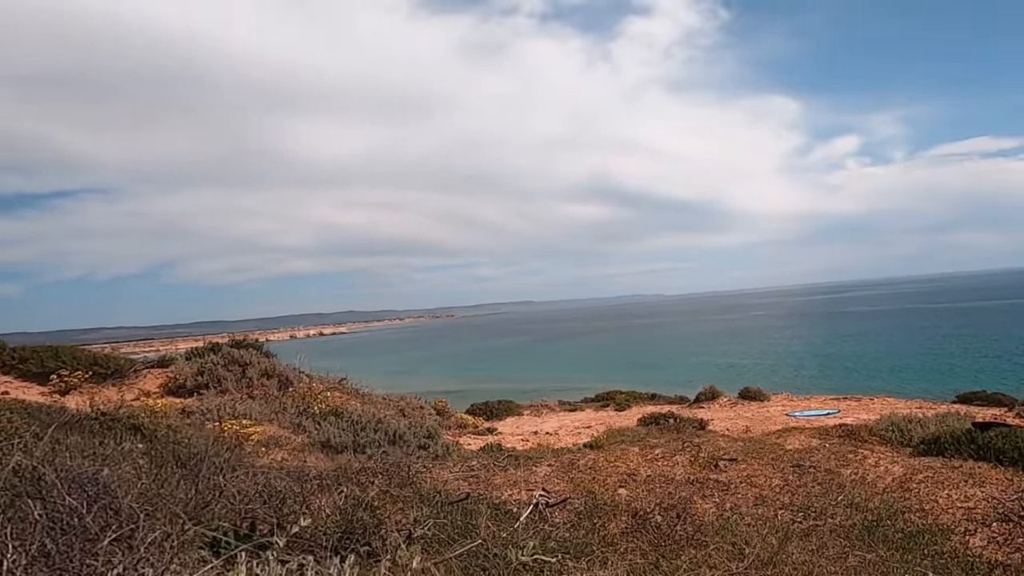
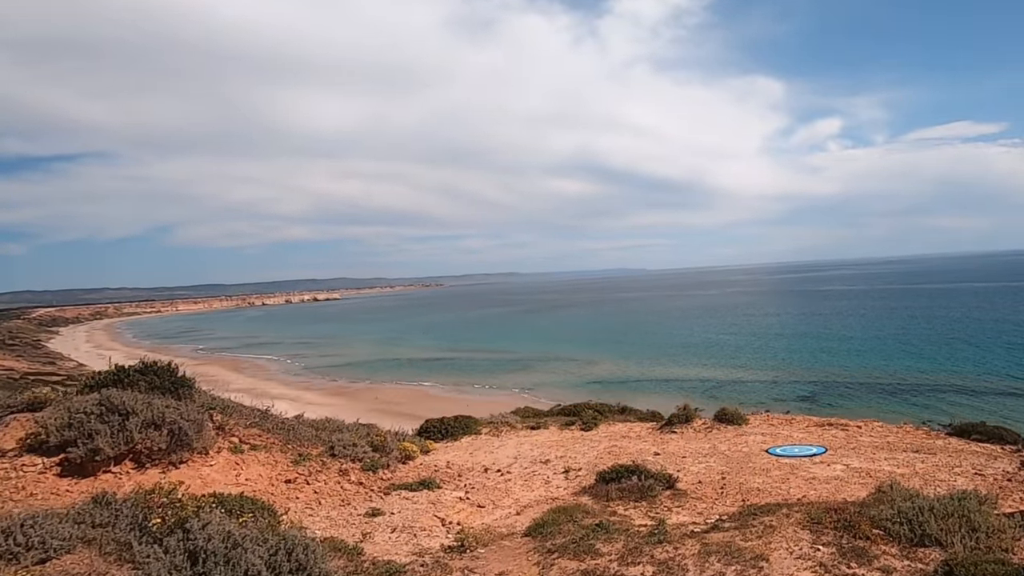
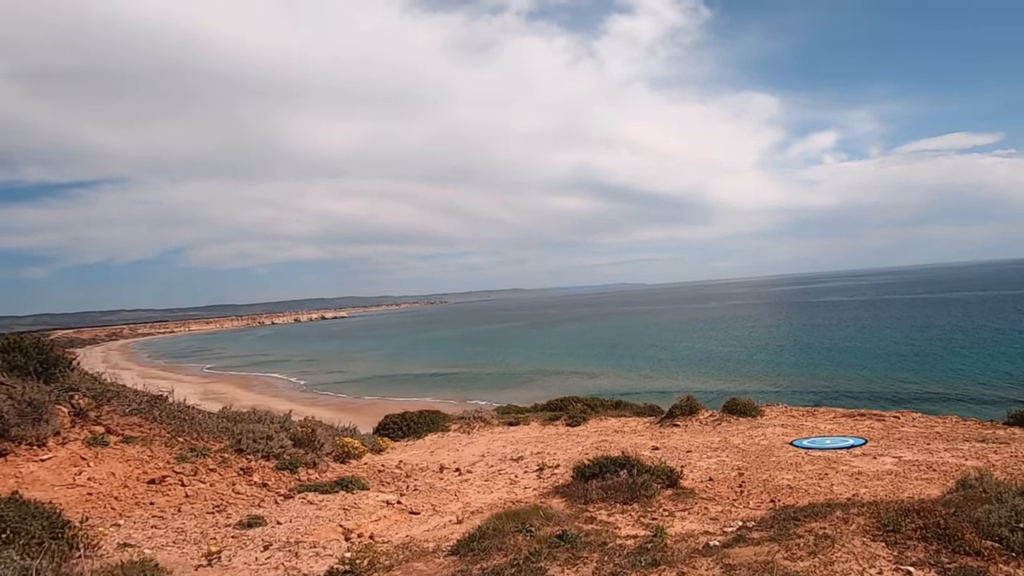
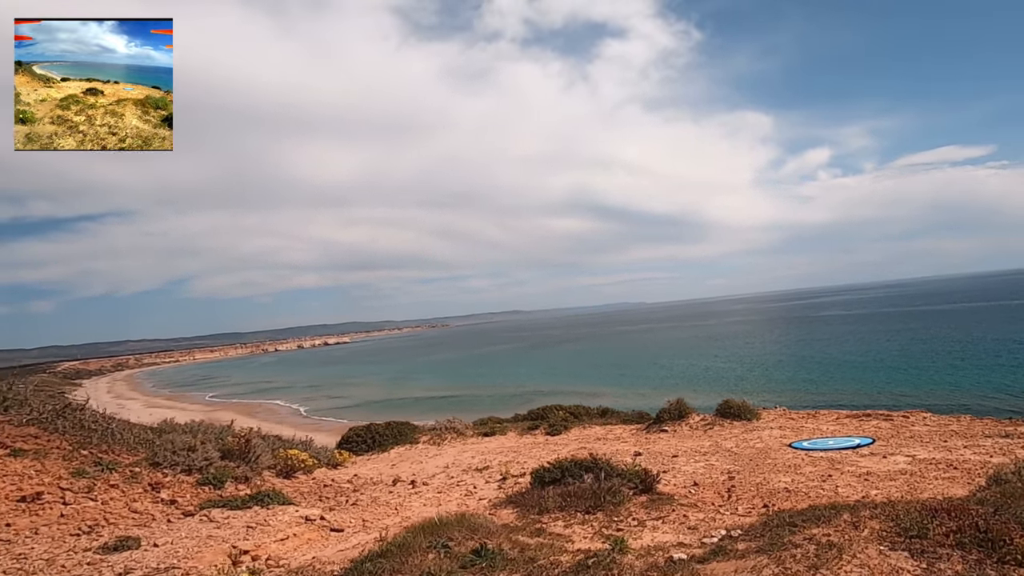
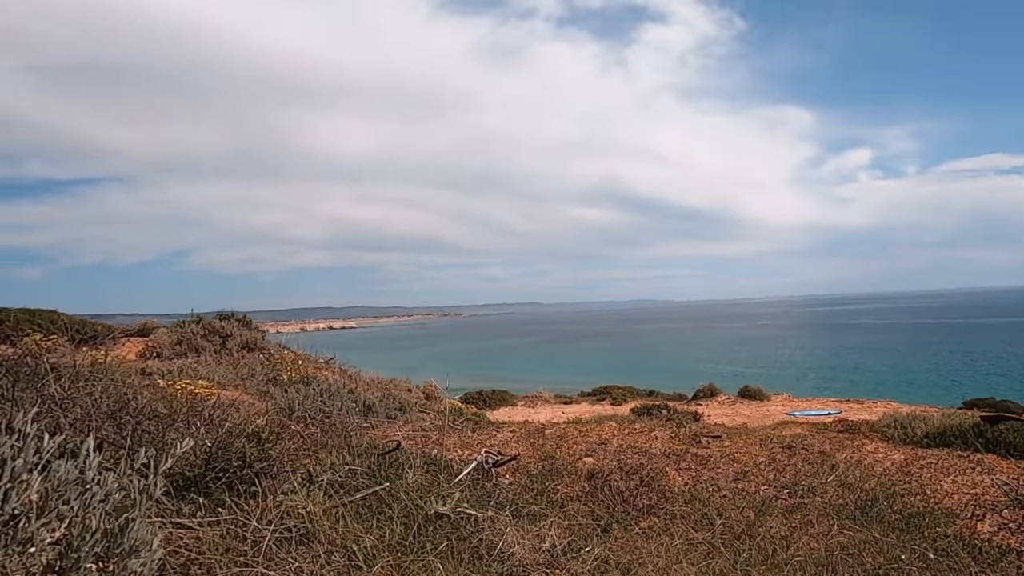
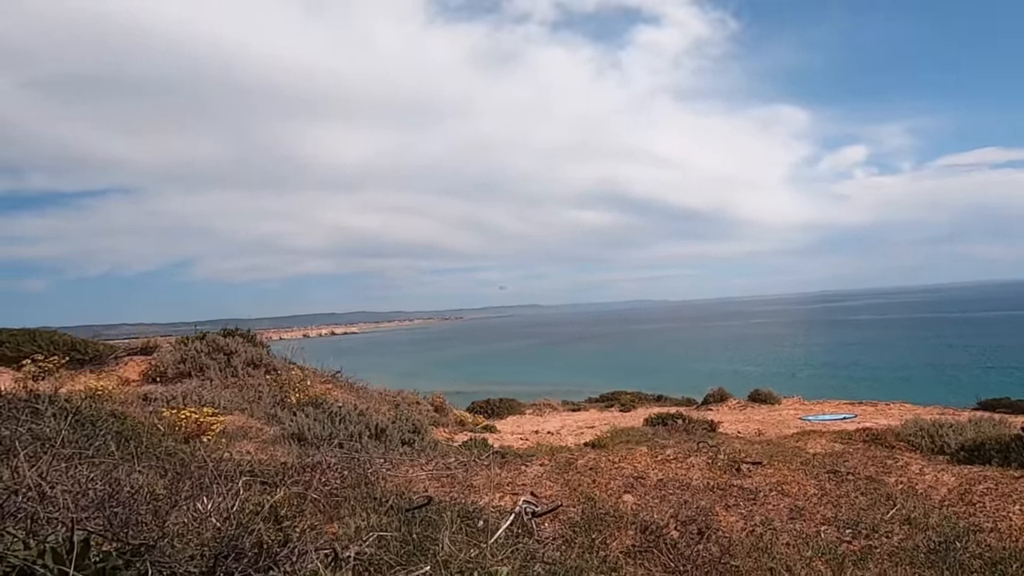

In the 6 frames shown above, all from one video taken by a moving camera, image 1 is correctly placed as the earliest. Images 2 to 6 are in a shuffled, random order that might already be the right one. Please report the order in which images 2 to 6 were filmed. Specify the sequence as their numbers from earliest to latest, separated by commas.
5, 6, 2, 3, 4
